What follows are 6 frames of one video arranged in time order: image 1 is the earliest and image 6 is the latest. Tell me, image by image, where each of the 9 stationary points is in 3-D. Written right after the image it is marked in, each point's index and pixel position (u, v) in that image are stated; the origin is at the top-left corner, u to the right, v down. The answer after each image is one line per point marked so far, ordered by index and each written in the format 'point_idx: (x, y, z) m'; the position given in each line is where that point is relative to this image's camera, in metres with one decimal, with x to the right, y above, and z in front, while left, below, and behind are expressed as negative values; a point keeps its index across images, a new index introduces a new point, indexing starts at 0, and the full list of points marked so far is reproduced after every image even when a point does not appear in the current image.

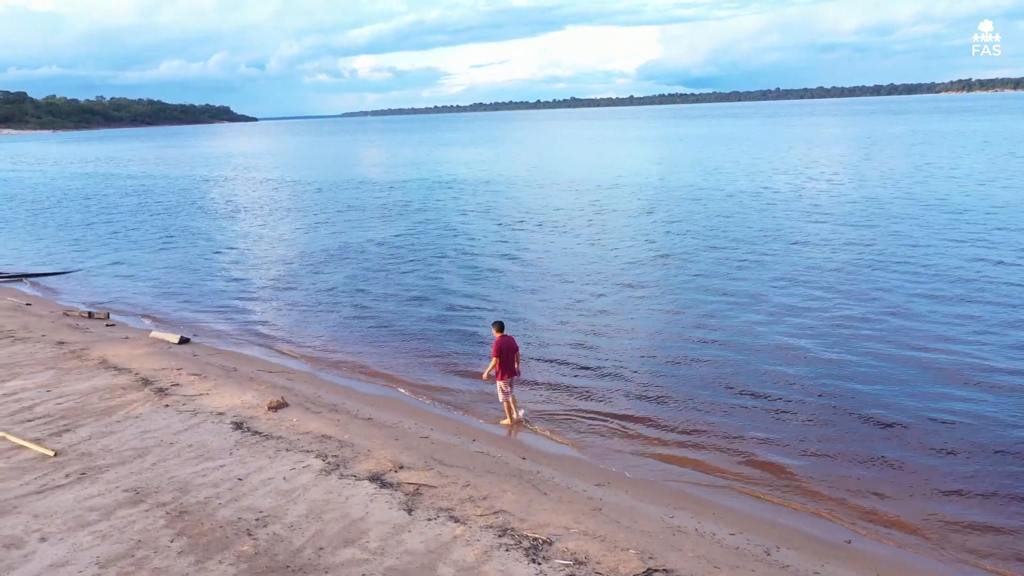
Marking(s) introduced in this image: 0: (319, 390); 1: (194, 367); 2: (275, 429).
0: (-2.7, -1.5, +10.0) m
1: (-4.9, -1.2, +10.9) m
2: (-2.8, -1.7, +8.4) m
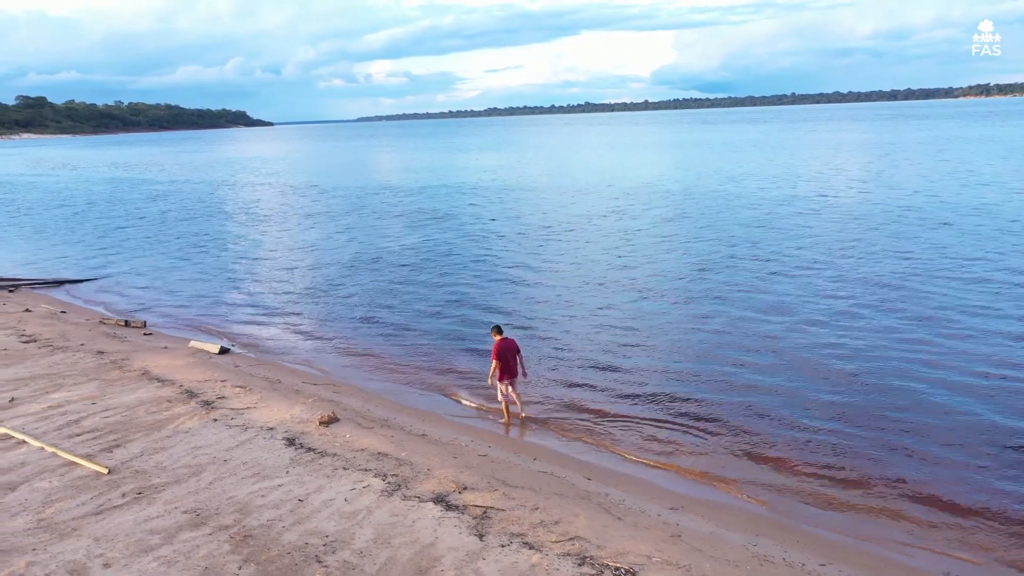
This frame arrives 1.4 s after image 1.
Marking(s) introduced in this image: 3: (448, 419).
0: (-2.0, -1.6, +9.8) m
1: (-4.1, -1.4, +10.7) m
2: (-2.1, -1.8, +8.2) m
3: (-0.8, -1.8, +9.4) m
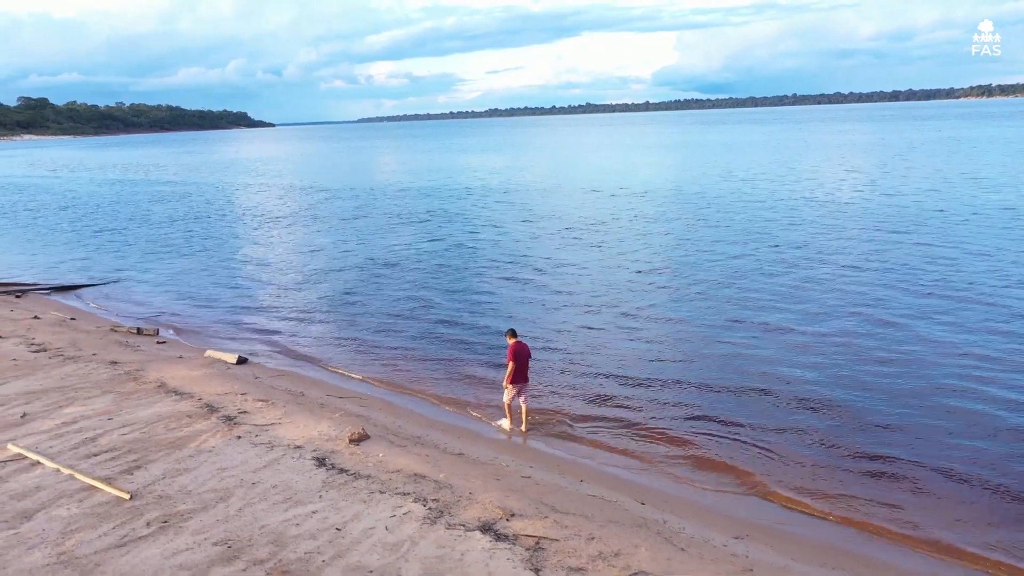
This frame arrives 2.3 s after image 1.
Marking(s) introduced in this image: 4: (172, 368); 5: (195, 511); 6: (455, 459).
0: (-1.5, -1.7, +9.3) m
1: (-3.6, -1.5, +10.2) m
2: (-1.6, -1.9, +7.7) m
3: (-0.4, -1.9, +8.9) m
4: (-5.4, -1.3, +11.3) m
5: (-2.9, -2.1, +6.5) m
6: (-0.6, -1.9, +7.9) m
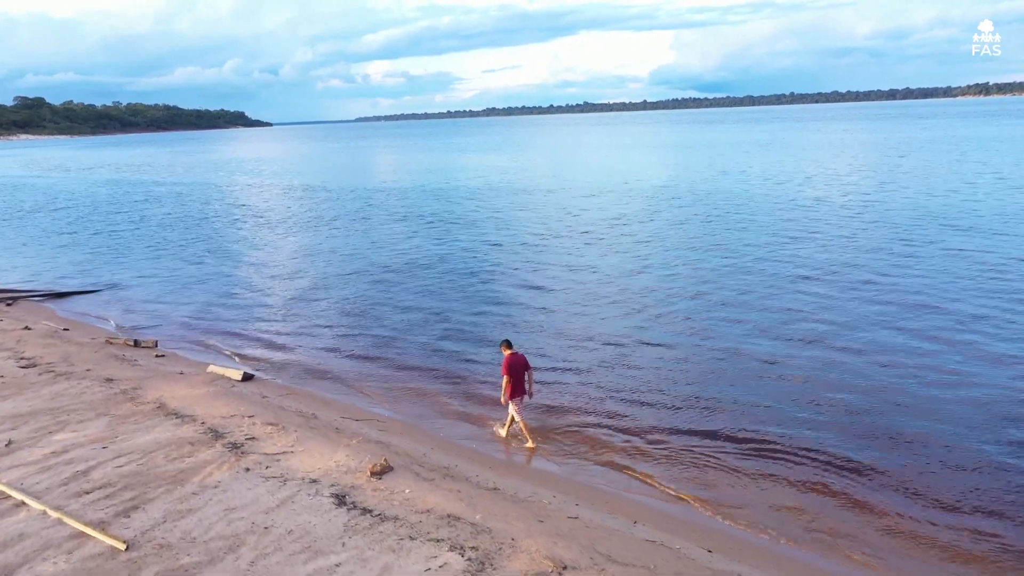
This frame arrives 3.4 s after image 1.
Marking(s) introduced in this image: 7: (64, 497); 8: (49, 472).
0: (-1.1, -1.9, +8.4) m
1: (-3.2, -1.7, +9.3) m
2: (-1.2, -2.1, +6.8) m
3: (+0.1, -2.0, +8.1) m
4: (-5.0, -1.4, +10.4) m
5: (-2.5, -2.2, +5.7) m
6: (-0.2, -2.1, +7.1) m
7: (-4.3, -2.0, +6.8) m
8: (-4.8, -1.9, +7.3) m
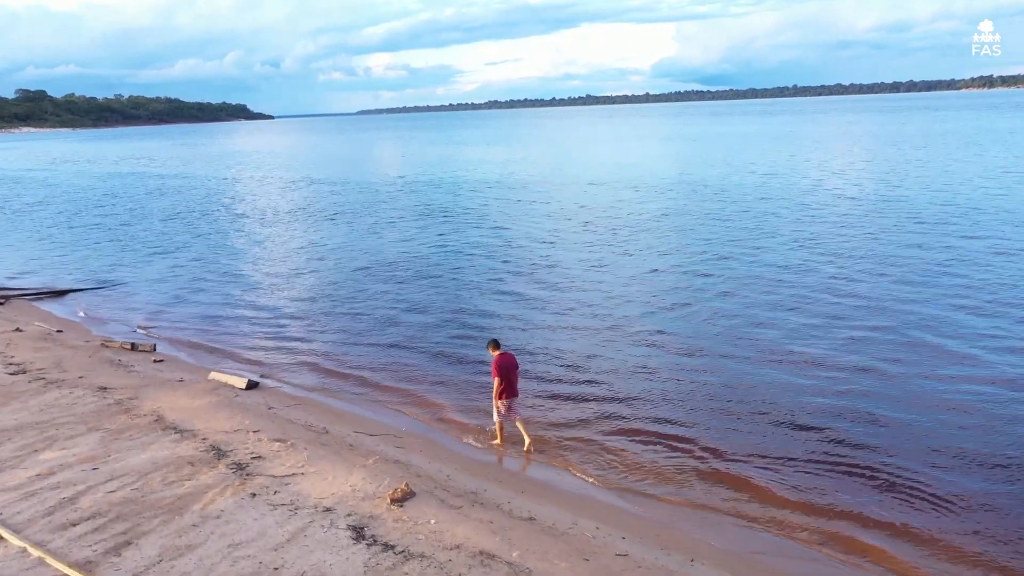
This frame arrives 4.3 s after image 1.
0: (-0.7, -1.9, +7.7) m
1: (-2.9, -1.7, +8.6) m
2: (-0.9, -2.2, +6.1) m
3: (+0.4, -2.1, +7.3) m
4: (-4.7, -1.5, +9.7) m
5: (-2.2, -2.3, +4.9) m
6: (+0.1, -2.1, +6.3) m
7: (-4.0, -2.1, +6.0) m
8: (-4.5, -2.0, +6.5) m
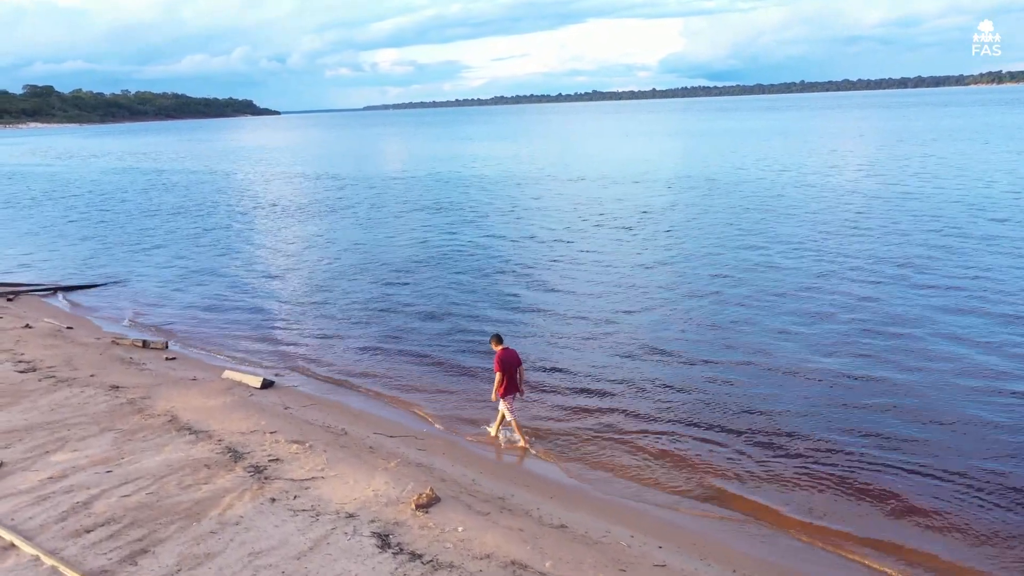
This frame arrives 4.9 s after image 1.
0: (-0.4, -1.9, +7.4) m
1: (-2.6, -1.7, +8.3) m
2: (-0.6, -2.1, +5.8) m
3: (+0.7, -2.1, +7.0) m
4: (-4.4, -1.4, +9.4) m
5: (-1.9, -2.3, +4.7) m
6: (+0.4, -2.1, +6.1) m
7: (-3.7, -2.0, +5.8) m
8: (-4.2, -1.9, +6.3) m
